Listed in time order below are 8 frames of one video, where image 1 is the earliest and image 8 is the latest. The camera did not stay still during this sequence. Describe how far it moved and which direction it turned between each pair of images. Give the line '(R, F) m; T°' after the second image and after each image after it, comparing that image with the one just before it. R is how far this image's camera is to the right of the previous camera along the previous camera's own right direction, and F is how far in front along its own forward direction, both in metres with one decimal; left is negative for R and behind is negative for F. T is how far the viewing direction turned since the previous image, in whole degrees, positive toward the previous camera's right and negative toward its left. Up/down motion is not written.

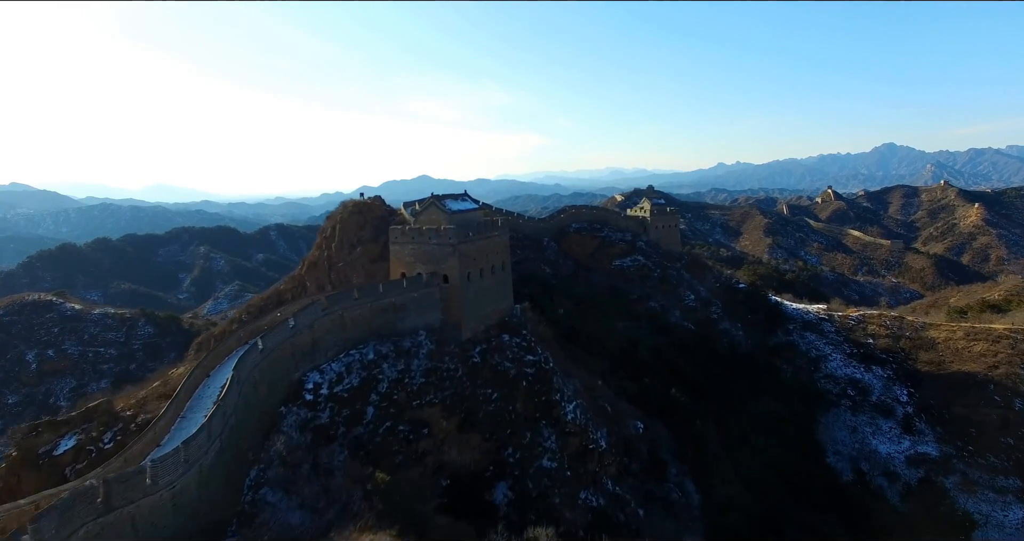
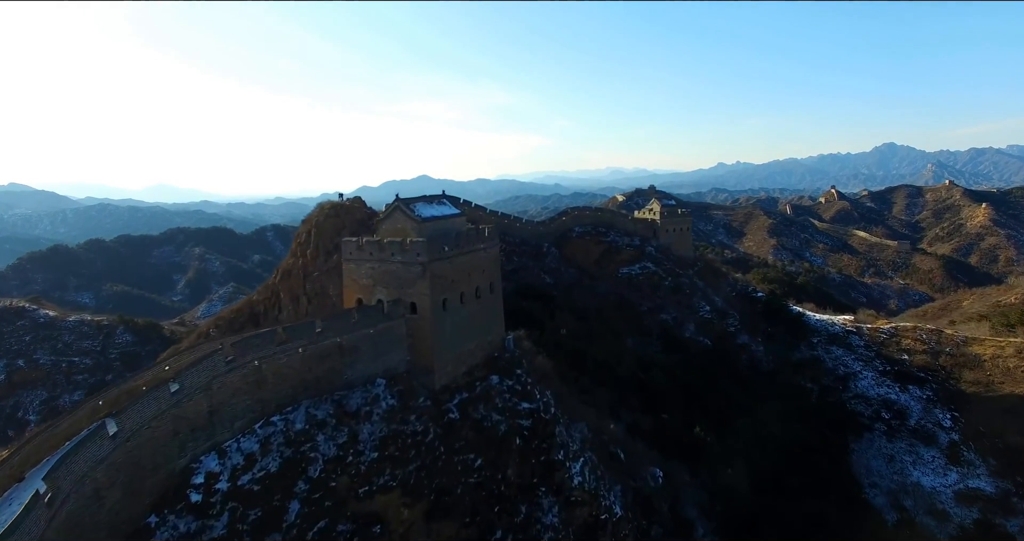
(+0.2, +3.3) m; 0°
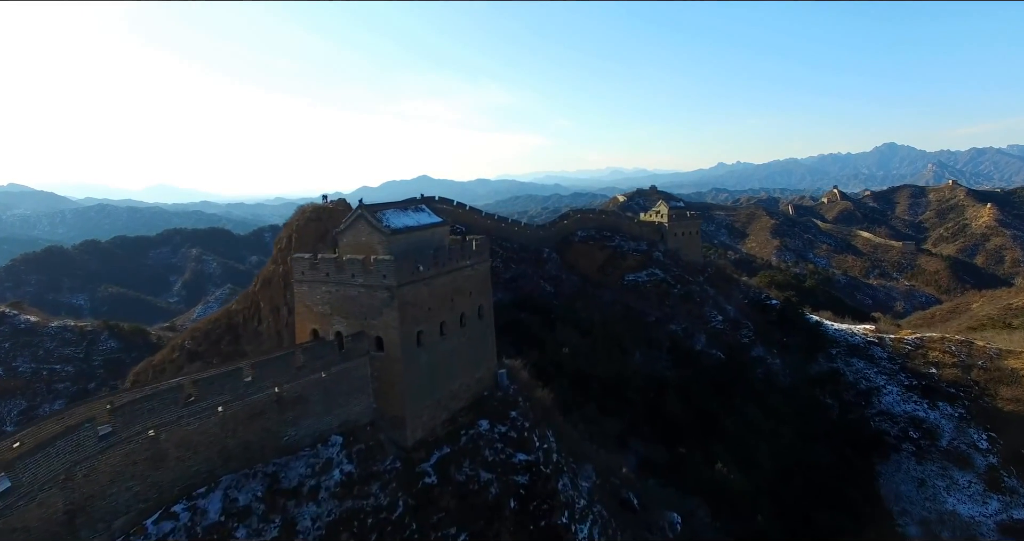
(+0.1, +2.2) m; 0°
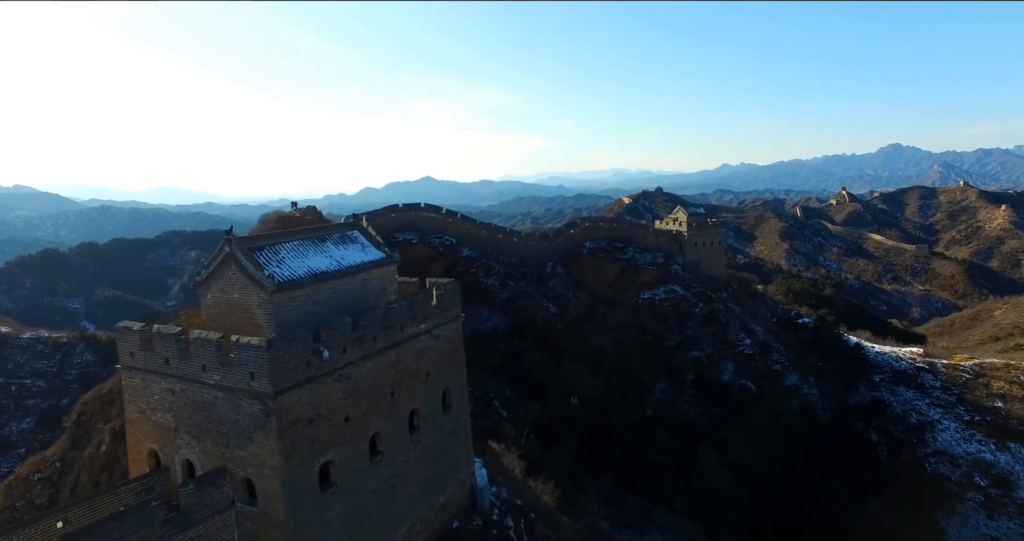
(+0.2, +3.7) m; 0°
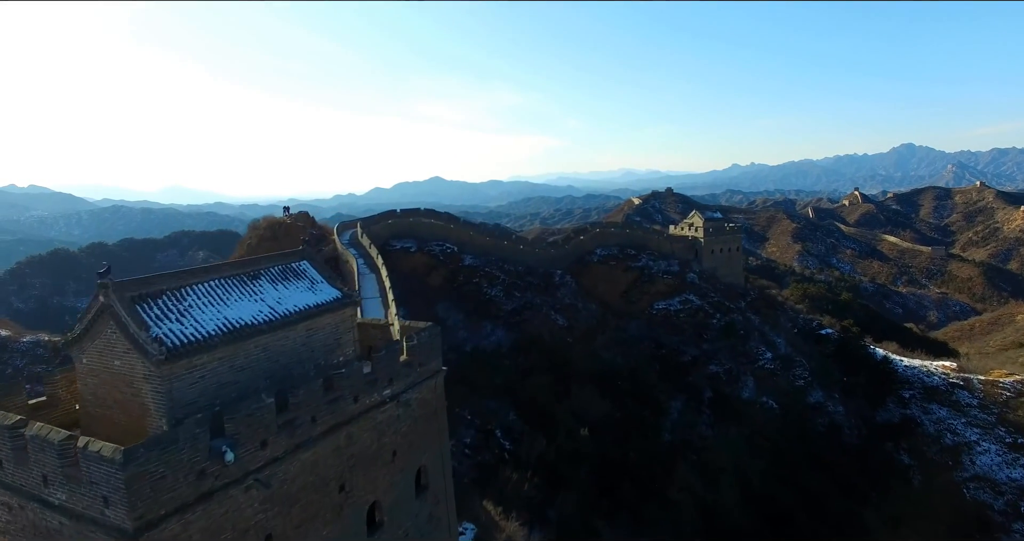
(+0.1, +1.5) m; -1°
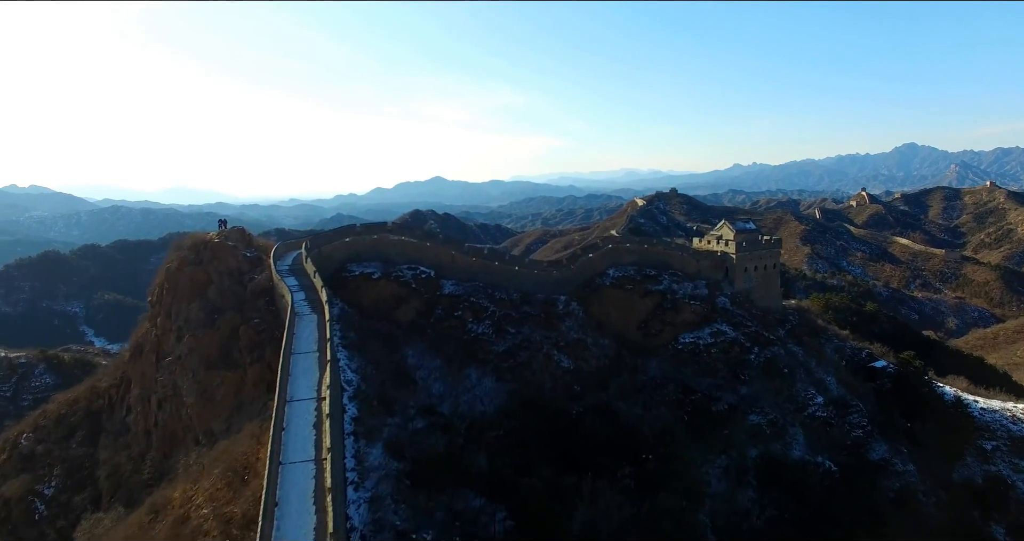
(+0.3, +4.5) m; 0°
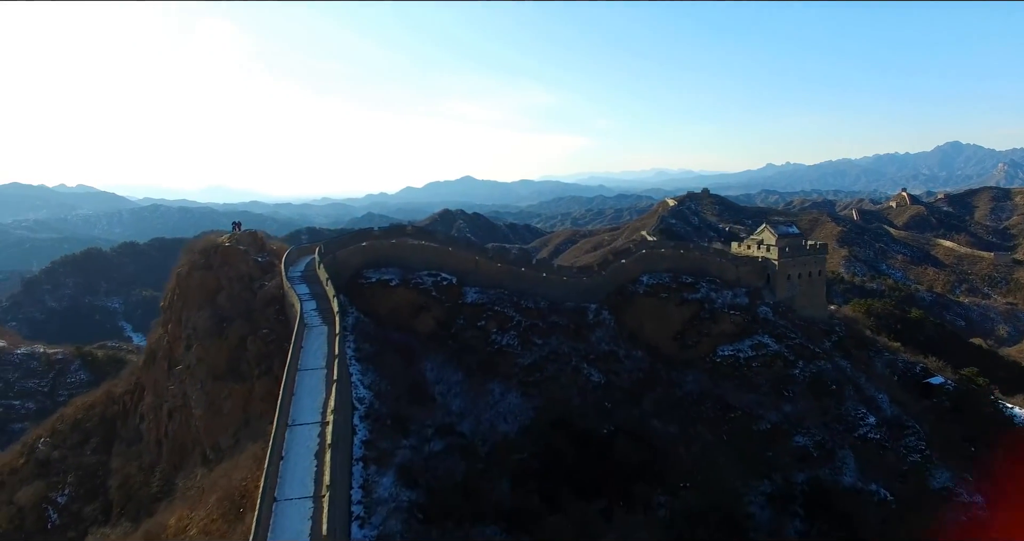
(0.0, +1.1) m; -3°
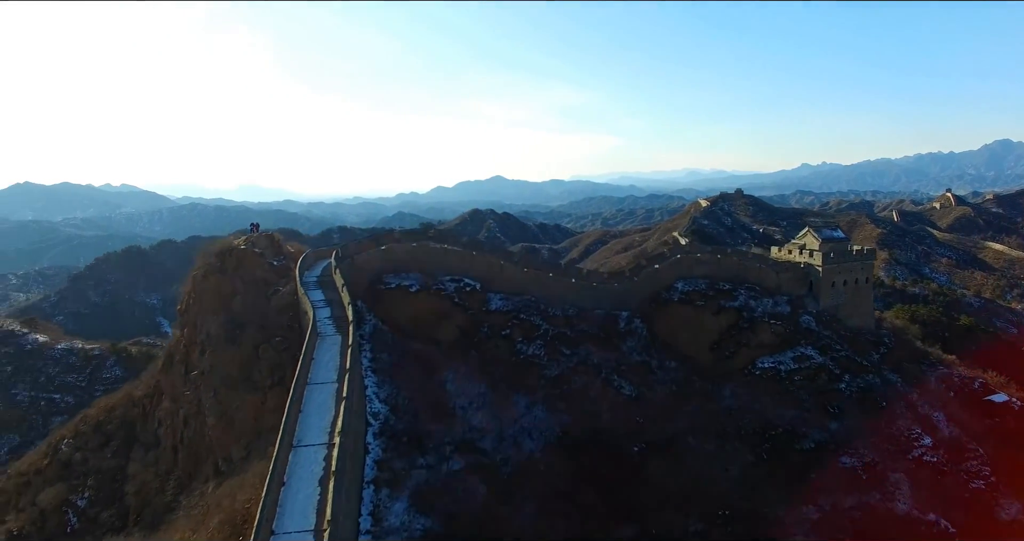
(+0.1, +0.8) m; -3°
